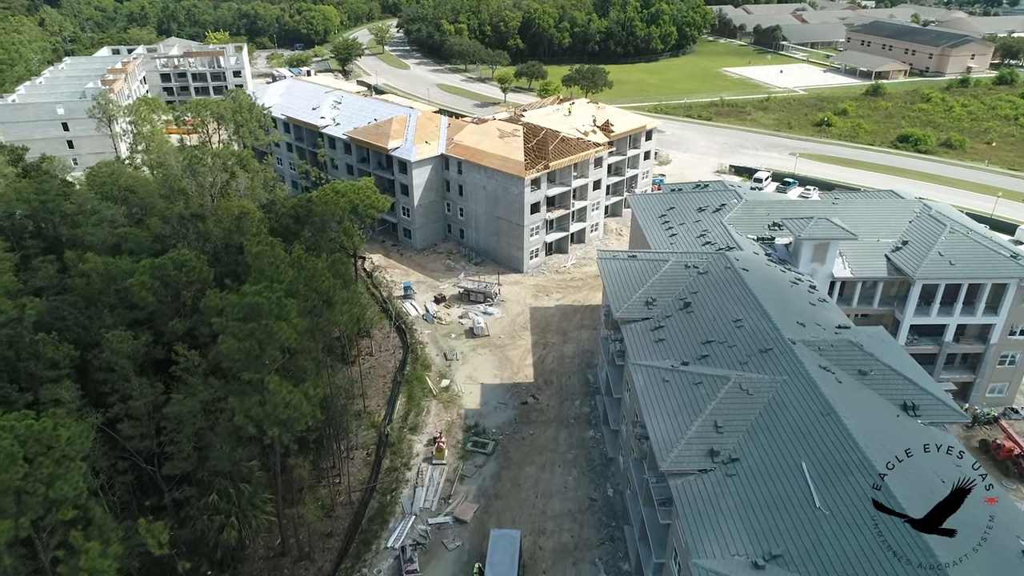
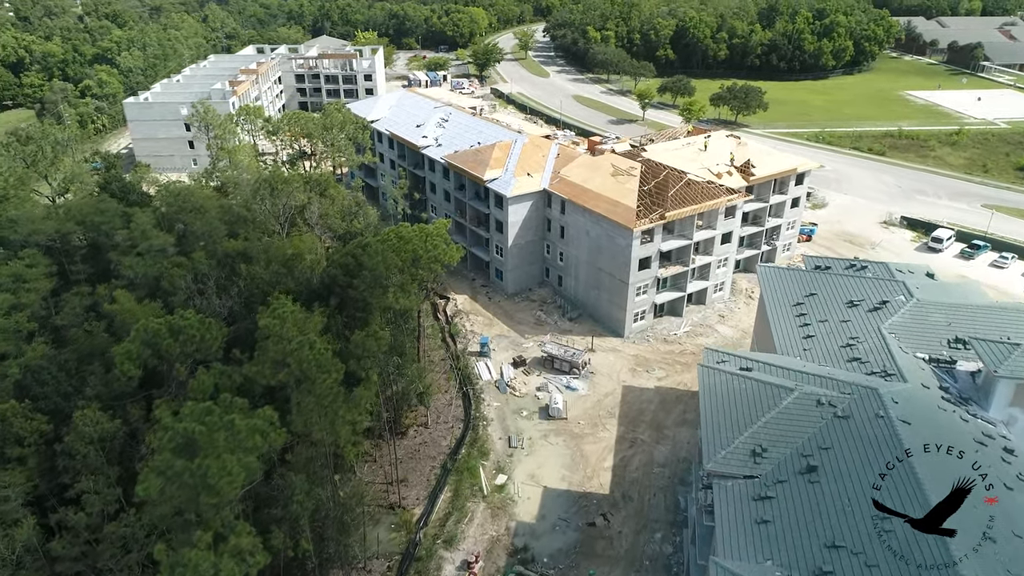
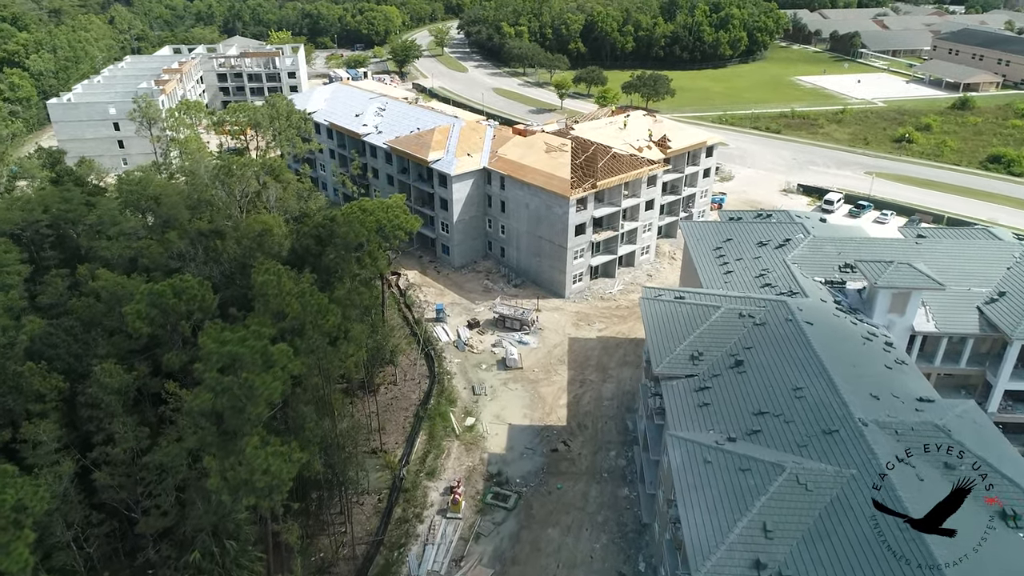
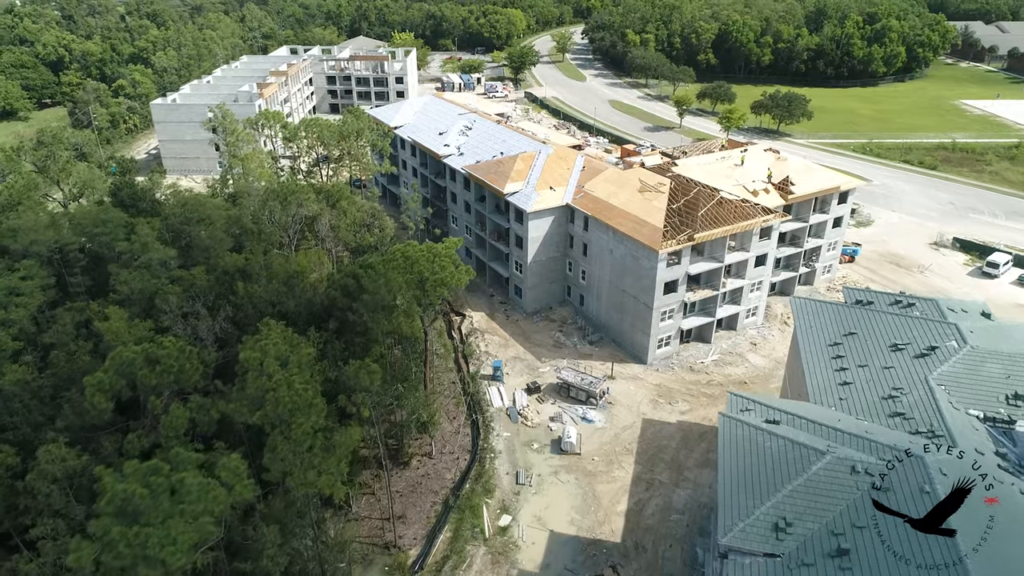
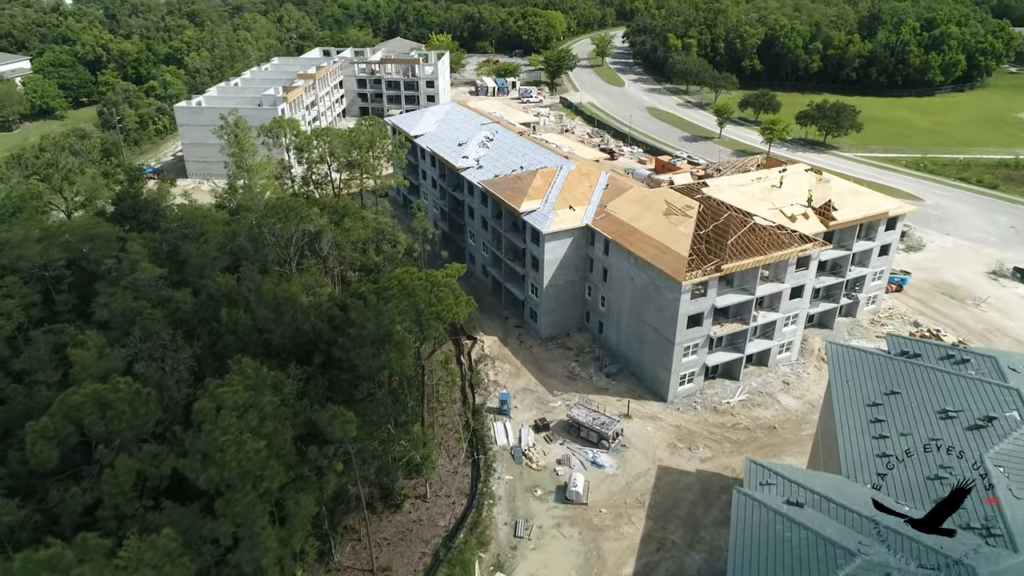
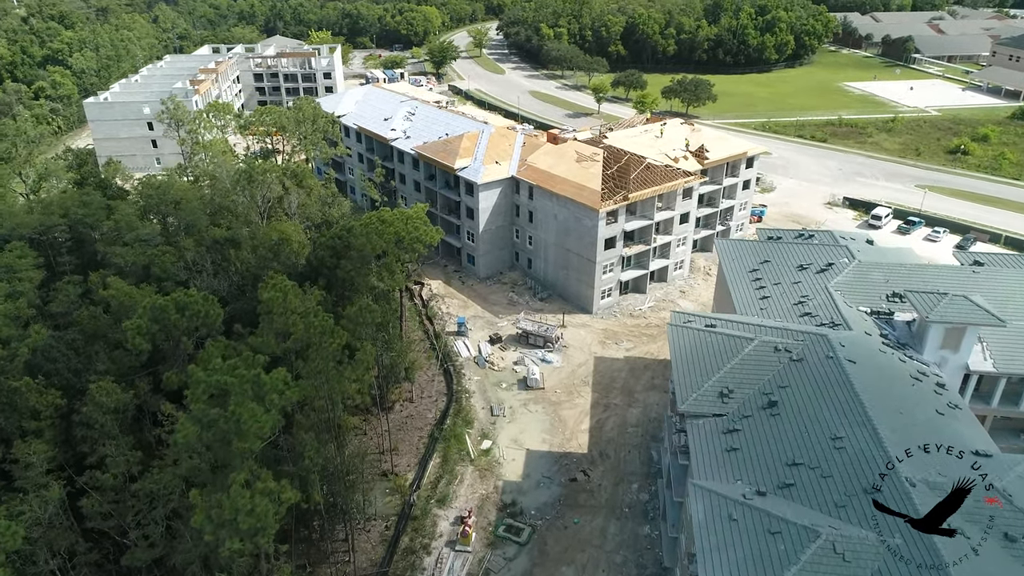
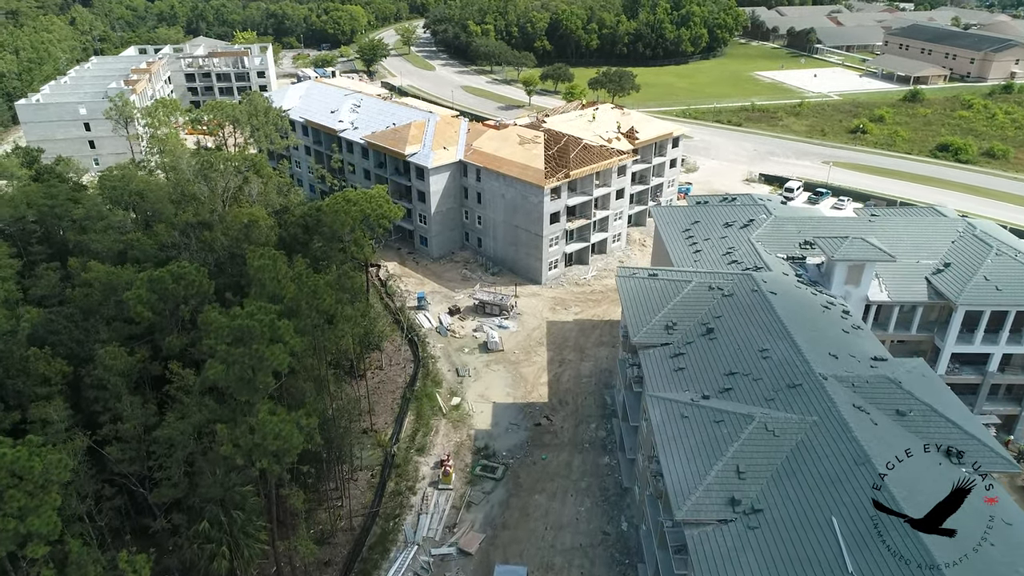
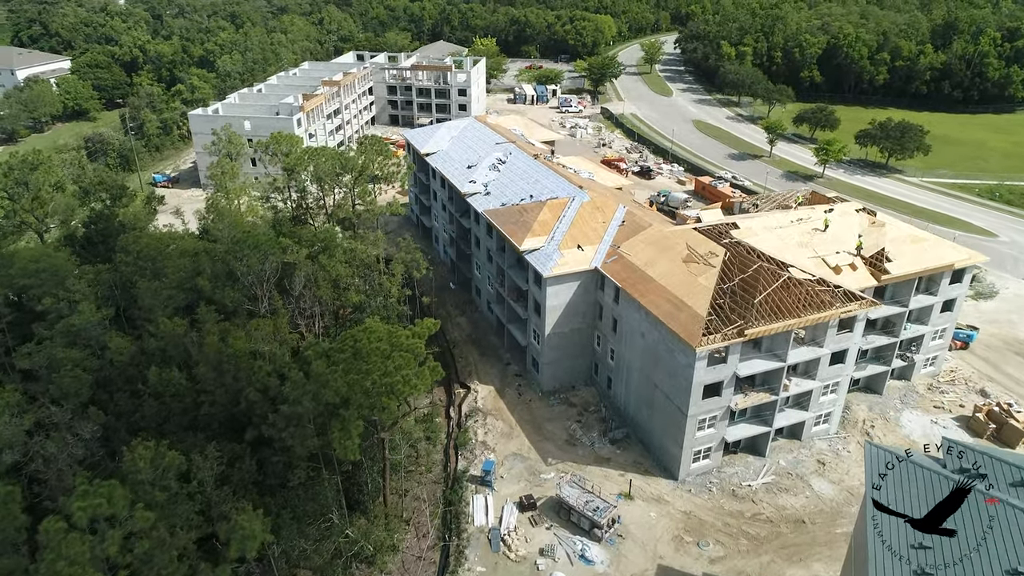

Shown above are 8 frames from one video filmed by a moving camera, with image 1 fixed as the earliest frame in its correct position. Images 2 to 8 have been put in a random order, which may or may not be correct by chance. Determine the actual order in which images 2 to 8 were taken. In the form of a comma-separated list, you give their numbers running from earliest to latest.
7, 3, 6, 2, 4, 5, 8
